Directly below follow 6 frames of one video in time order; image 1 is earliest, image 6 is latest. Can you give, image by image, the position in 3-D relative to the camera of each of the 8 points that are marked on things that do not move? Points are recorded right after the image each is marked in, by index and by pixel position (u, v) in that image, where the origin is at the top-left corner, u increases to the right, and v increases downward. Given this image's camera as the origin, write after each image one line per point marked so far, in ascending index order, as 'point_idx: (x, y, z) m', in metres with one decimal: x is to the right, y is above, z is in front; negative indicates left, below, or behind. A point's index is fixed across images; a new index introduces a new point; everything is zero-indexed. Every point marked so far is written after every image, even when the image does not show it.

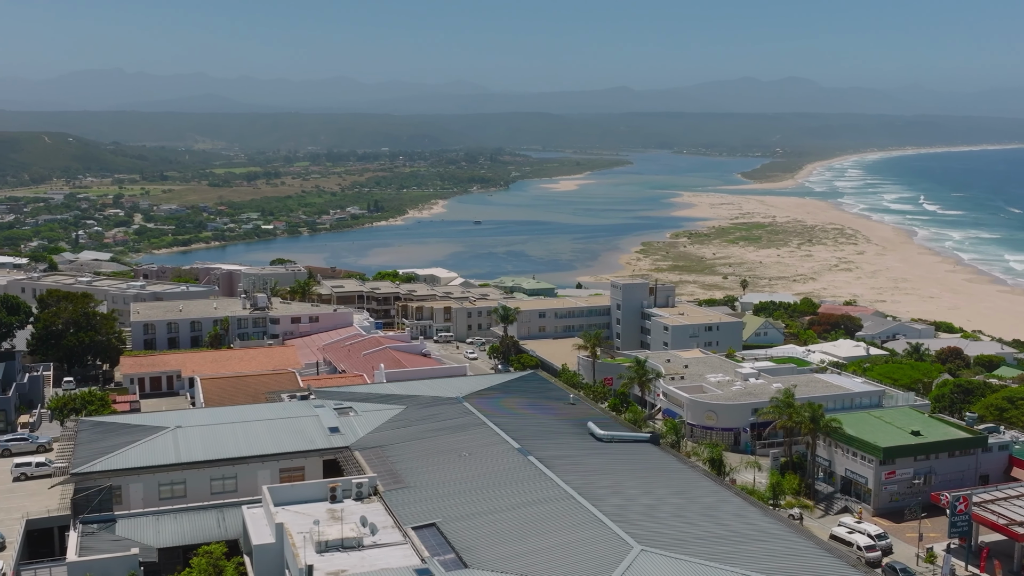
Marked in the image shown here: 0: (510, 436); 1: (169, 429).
0: (0.0, -2.6, +16.2) m
1: (-6.3, -2.6, +17.0) m
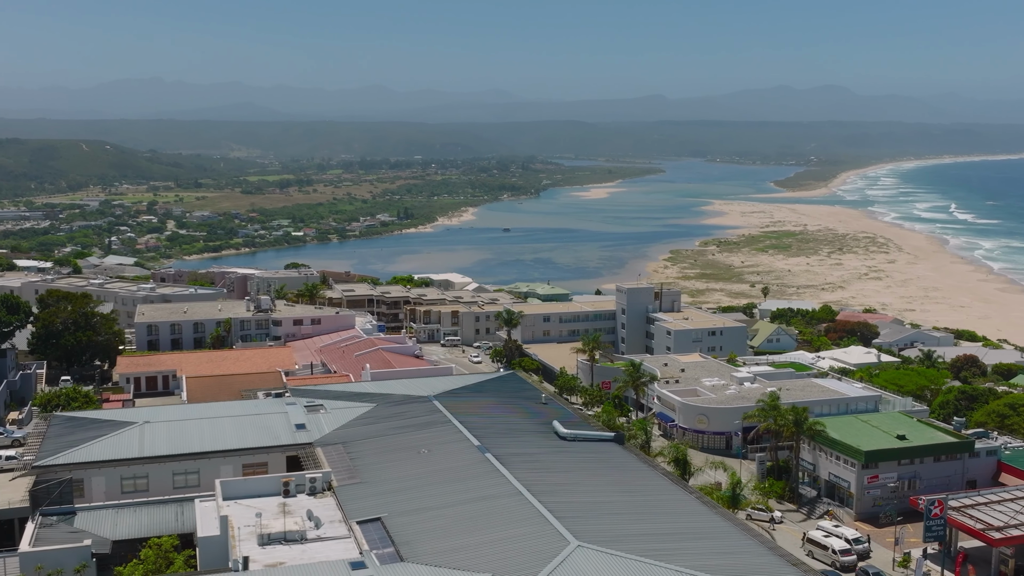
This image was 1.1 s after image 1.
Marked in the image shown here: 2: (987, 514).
0: (-0.7, -2.6, +16.2) m
1: (-7.0, -2.5, +17.1) m
2: (+9.5, -4.5, +18.5) m
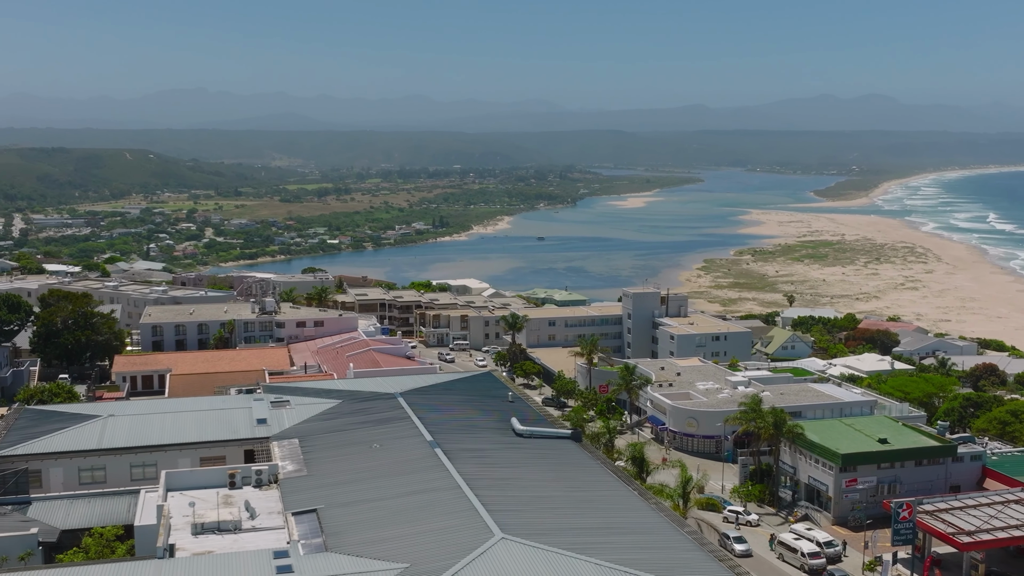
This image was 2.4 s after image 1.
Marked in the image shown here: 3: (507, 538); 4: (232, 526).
0: (-1.5, -2.5, +16.1) m
1: (-7.7, -2.4, +17.3) m
2: (+8.7, -4.5, +18.1) m
3: (-0.1, -3.1, +11.3) m
4: (-3.8, -3.2, +12.5) m
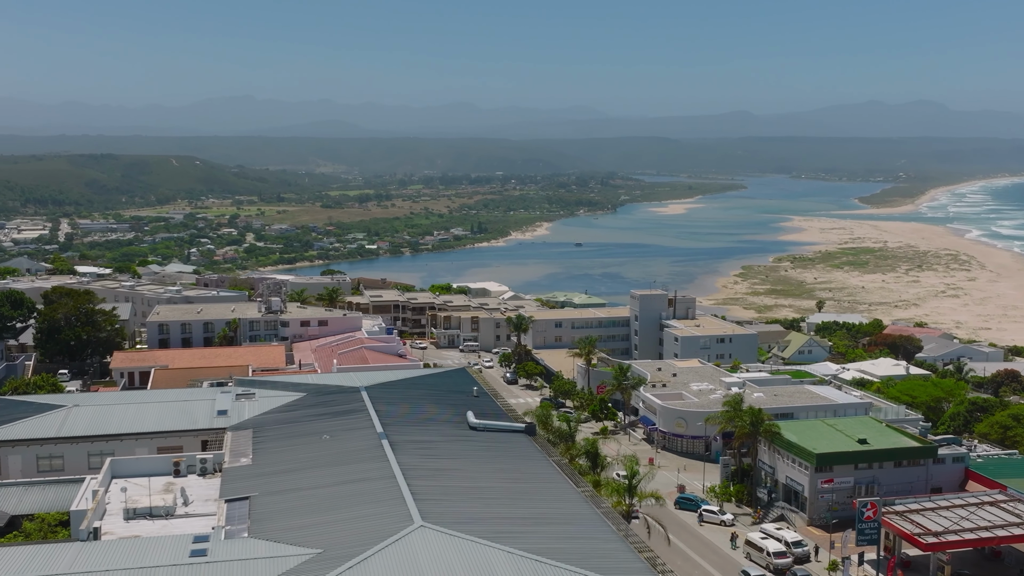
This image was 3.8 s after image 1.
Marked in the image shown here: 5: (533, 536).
0: (-2.3, -2.3, +16.2) m
1: (-8.5, -2.3, +17.5) m
2: (+8.0, -4.5, +17.8) m
3: (-1.1, -2.9, +11.3) m
4: (-4.8, -3.1, +12.6) m
5: (+0.3, -3.1, +11.5) m
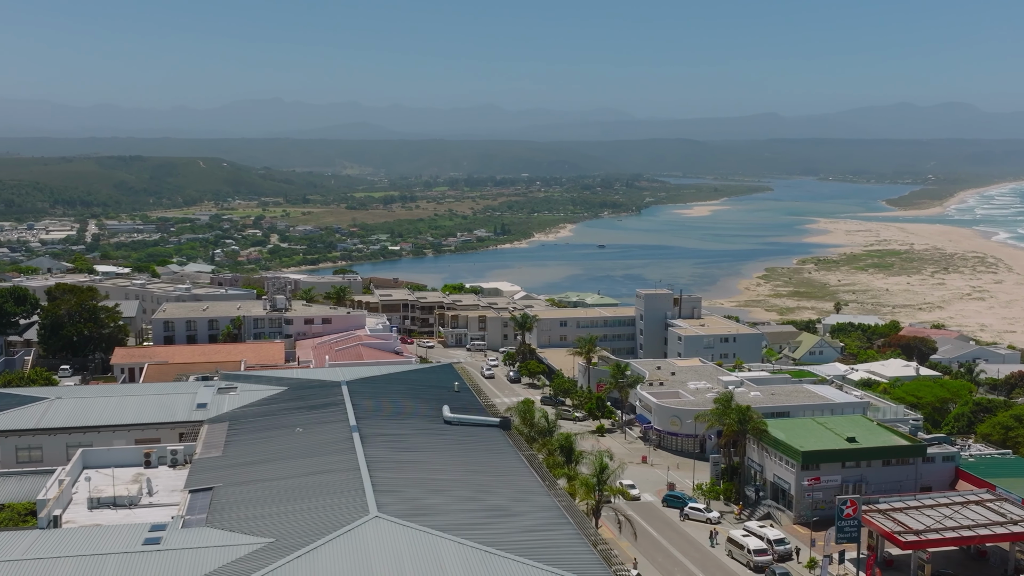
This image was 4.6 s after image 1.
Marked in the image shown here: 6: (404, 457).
0: (-2.8, -2.2, +16.2) m
1: (-8.9, -2.1, +17.7) m
2: (+7.5, -4.4, +17.6) m
3: (-1.6, -2.8, +11.3) m
4: (-5.3, -2.9, +12.7) m
5: (-0.3, -3.0, +11.5) m
6: (-1.6, -2.6, +14.0) m
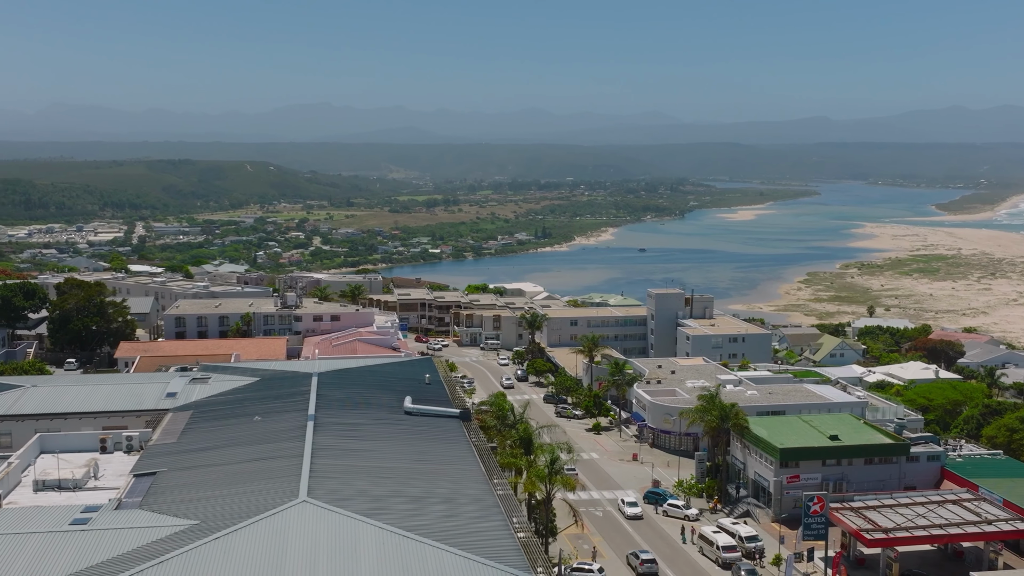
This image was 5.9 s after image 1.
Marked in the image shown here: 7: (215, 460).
0: (-3.5, -2.1, +16.3) m
1: (-9.6, -1.9, +18.0) m
2: (+6.9, -4.3, +17.3) m
3: (-2.5, -2.6, +11.4) m
4: (-6.1, -2.8, +12.9) m
5: (-1.2, -2.9, +11.5) m
6: (-2.4, -2.4, +14.1) m
7: (-4.3, -2.5, +13.5) m
